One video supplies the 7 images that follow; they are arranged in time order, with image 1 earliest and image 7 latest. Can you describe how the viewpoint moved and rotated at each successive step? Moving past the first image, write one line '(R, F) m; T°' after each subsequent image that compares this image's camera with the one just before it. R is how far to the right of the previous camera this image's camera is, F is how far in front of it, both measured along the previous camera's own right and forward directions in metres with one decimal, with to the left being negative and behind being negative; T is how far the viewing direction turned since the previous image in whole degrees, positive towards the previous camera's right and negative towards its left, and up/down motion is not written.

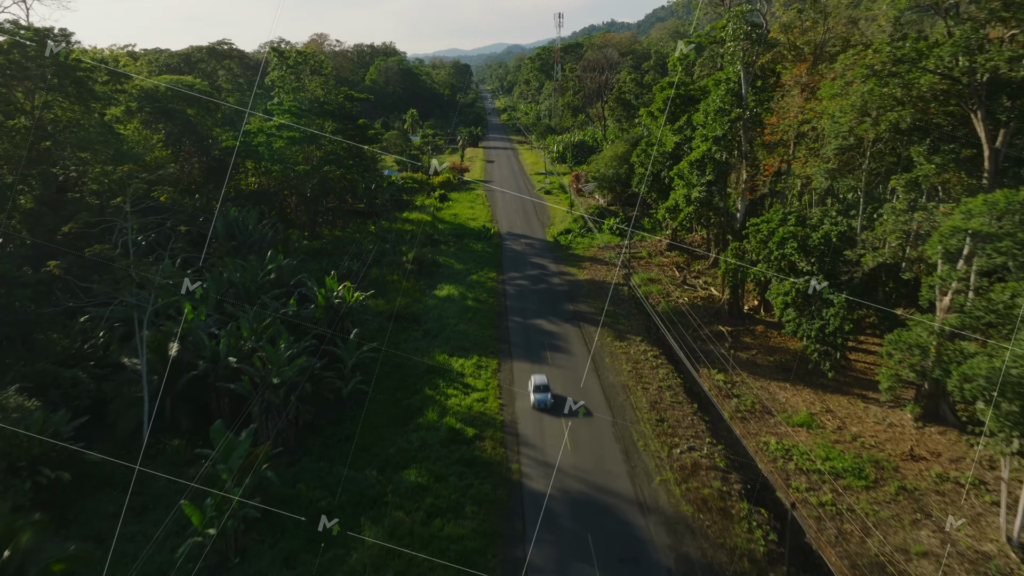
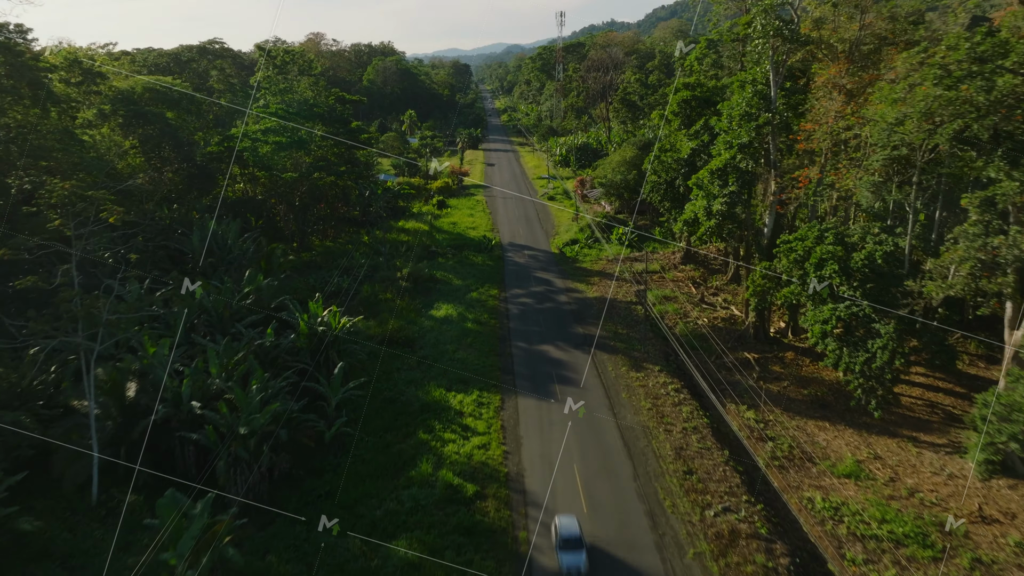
(-0.1, +1.5) m; 0°
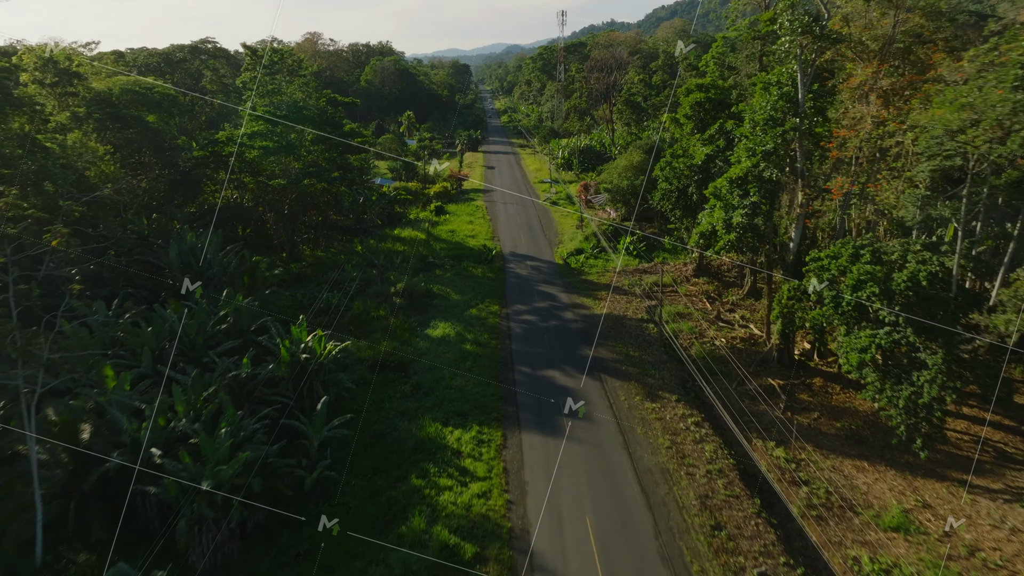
(-0.1, +1.2) m; 0°
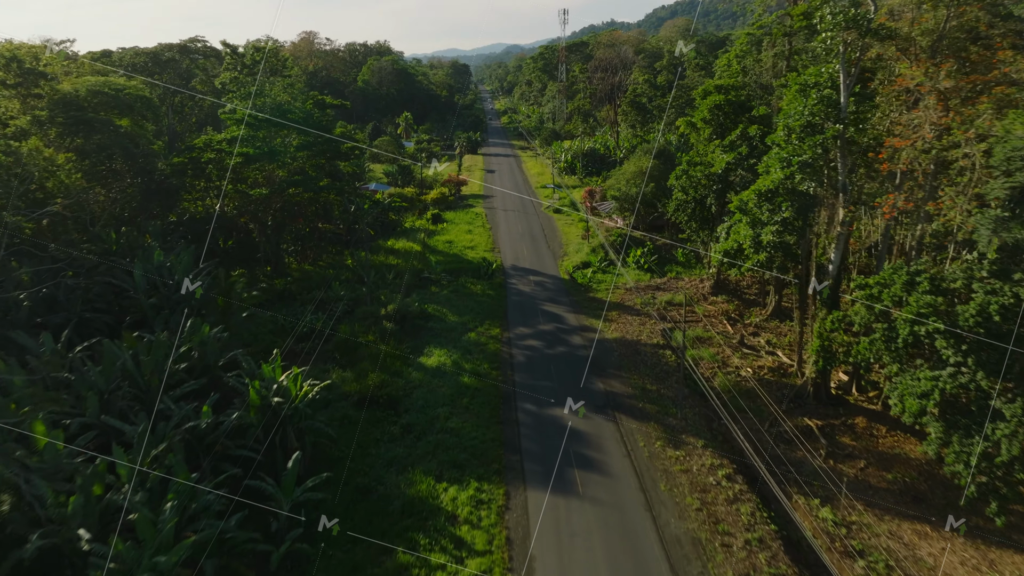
(-0.1, +1.6) m; 0°
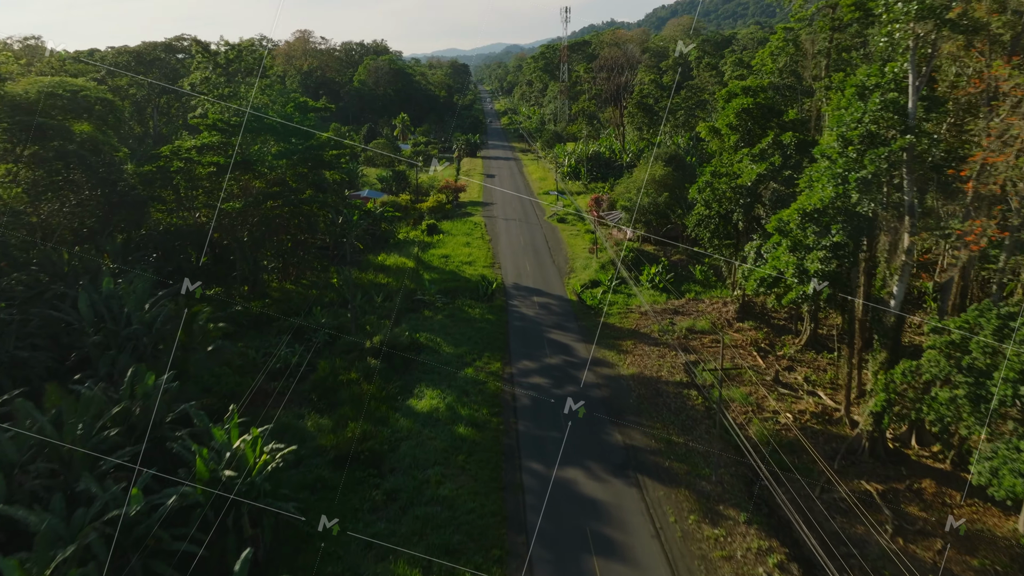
(-0.1, +1.9) m; 0°
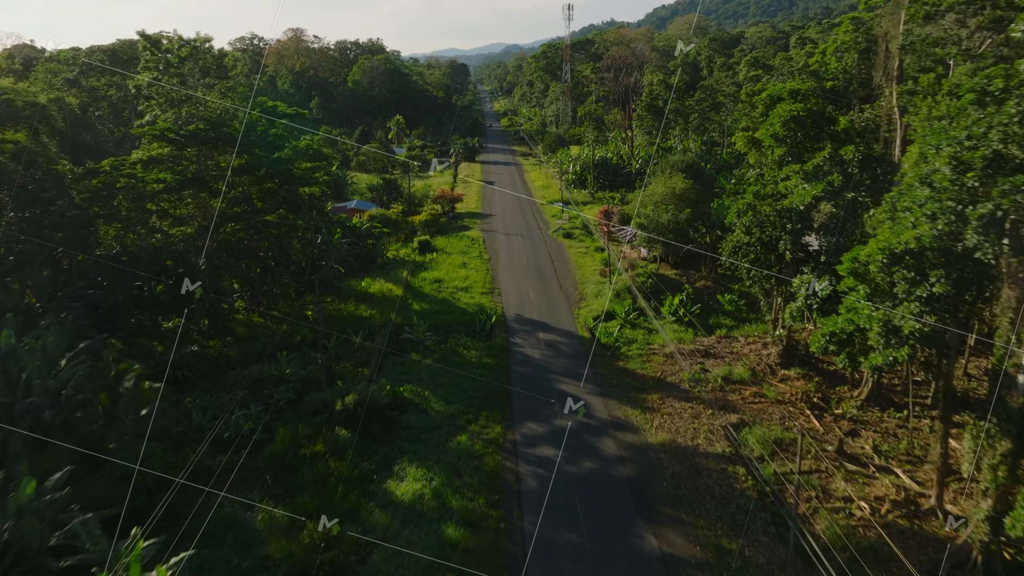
(-0.1, +2.5) m; 0°
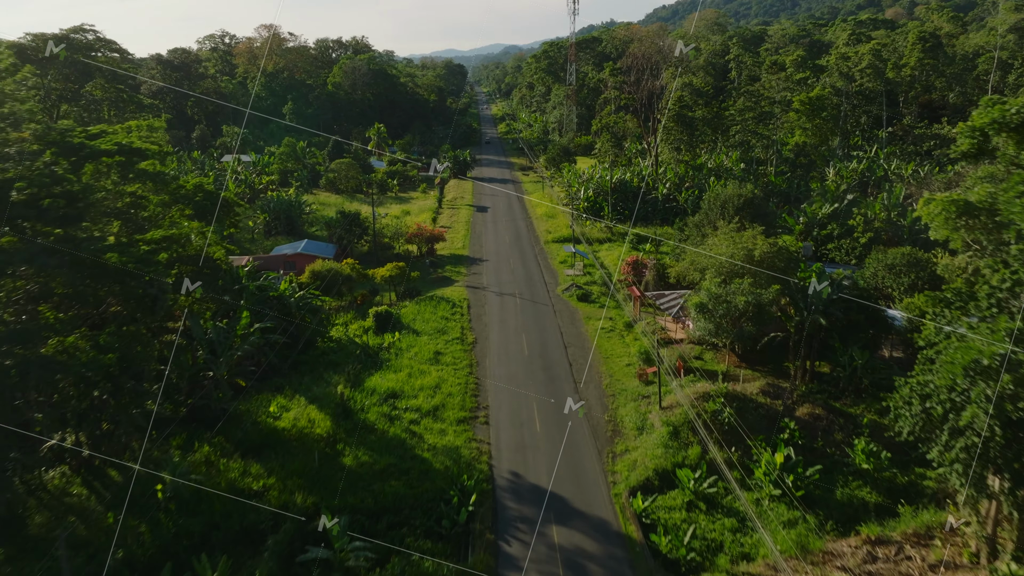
(+0.1, +6.6) m; 0°
